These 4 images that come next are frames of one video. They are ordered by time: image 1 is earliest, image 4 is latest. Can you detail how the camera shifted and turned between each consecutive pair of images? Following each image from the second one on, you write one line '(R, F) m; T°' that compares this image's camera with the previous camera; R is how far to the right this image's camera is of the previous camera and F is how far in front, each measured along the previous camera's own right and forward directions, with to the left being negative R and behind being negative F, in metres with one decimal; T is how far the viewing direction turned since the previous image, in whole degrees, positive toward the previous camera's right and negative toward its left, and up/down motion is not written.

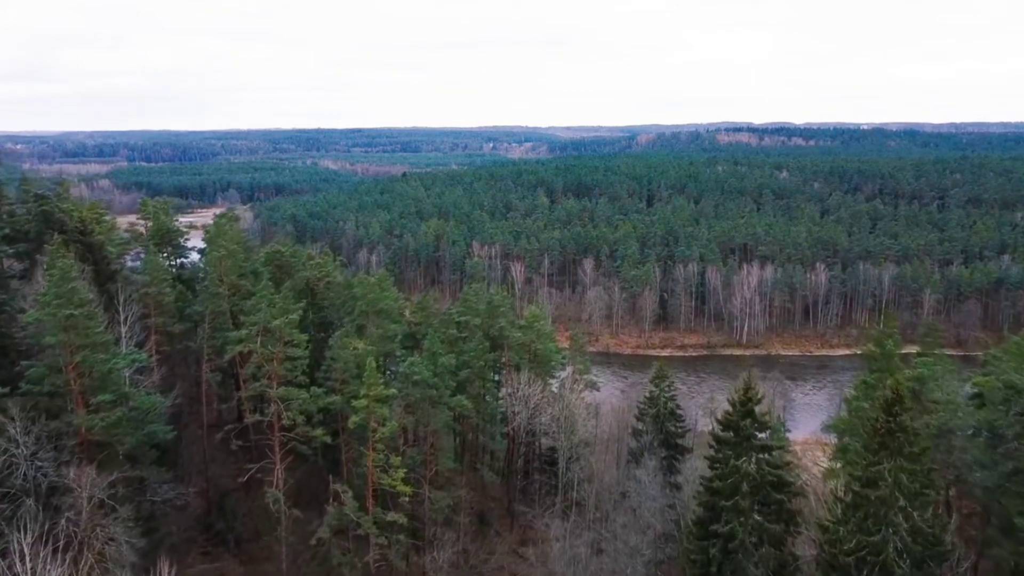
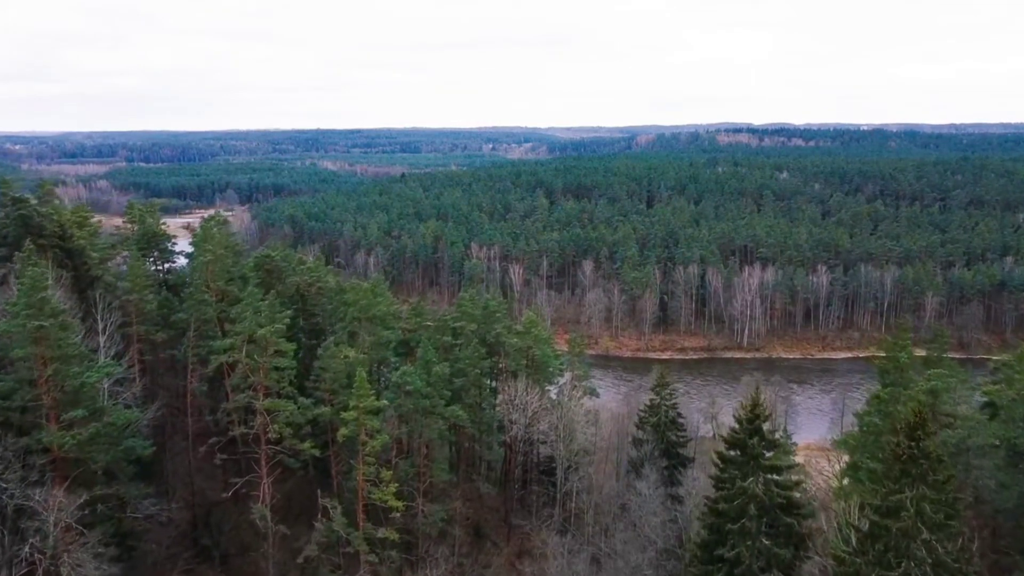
(+0.1, +0.9) m; 0°
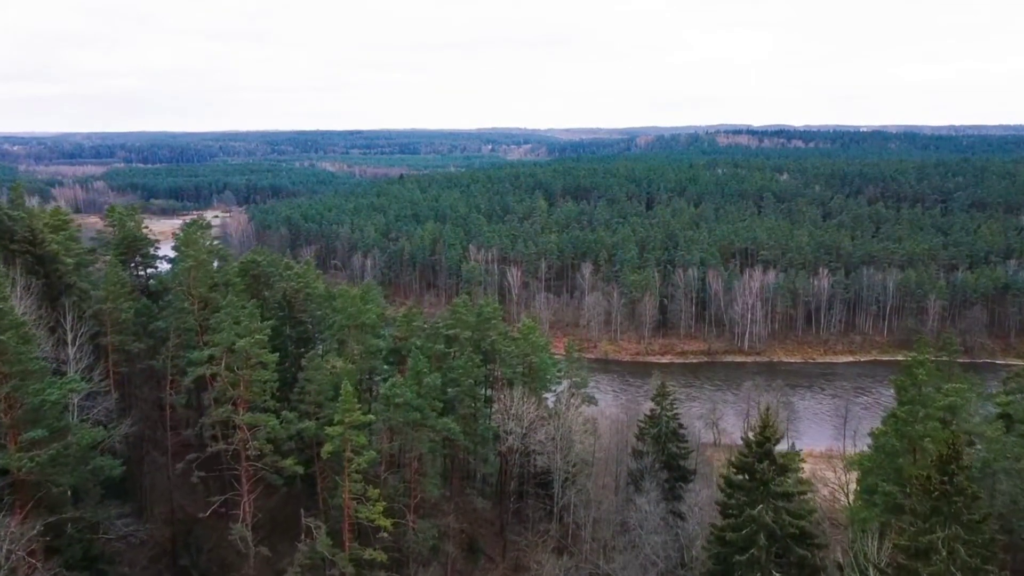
(+0.2, +1.1) m; 0°
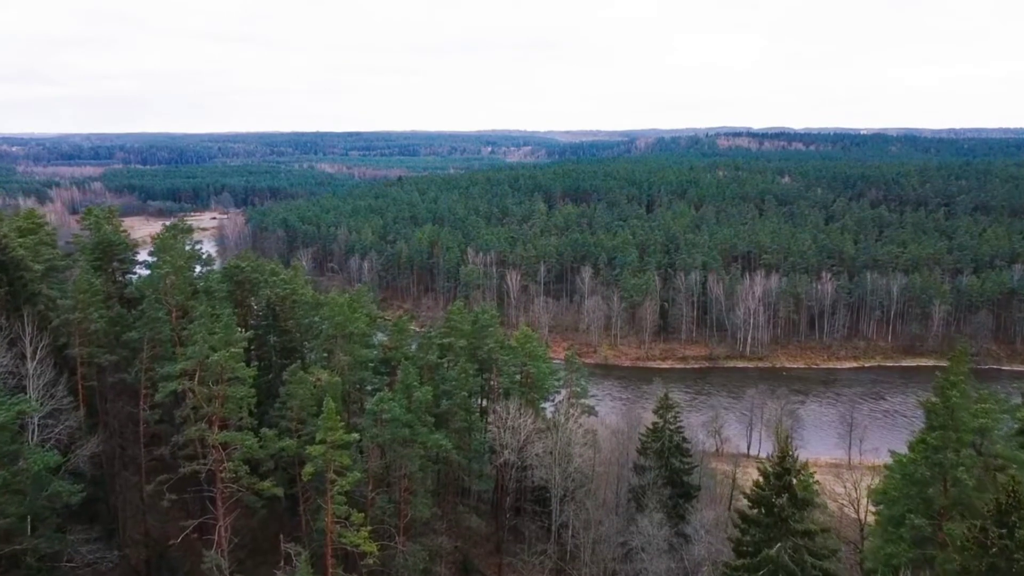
(+0.1, +1.4) m; 0°
